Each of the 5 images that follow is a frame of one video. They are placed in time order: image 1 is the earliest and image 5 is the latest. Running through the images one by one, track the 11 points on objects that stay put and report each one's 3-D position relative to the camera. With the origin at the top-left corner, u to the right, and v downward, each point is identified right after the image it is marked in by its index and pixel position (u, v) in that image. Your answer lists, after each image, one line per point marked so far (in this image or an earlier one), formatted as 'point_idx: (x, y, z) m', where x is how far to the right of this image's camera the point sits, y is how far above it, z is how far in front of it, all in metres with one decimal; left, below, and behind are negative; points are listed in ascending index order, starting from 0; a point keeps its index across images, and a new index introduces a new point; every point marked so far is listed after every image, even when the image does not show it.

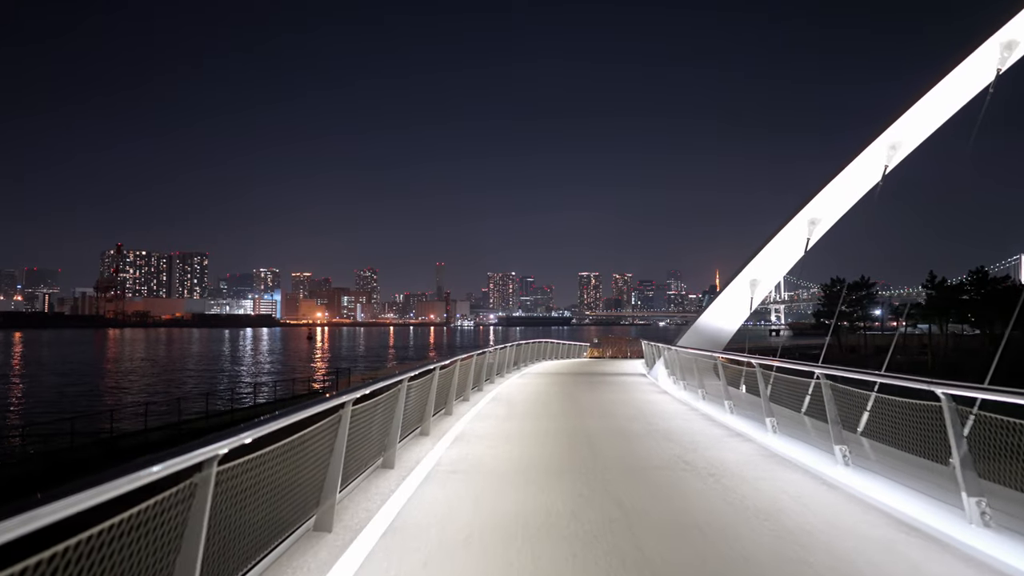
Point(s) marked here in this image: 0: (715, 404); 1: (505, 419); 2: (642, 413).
0: (+3.8, -2.2, +13.6) m
1: (-0.1, -2.2, +12.3) m
2: (+2.3, -2.2, +13.0) m
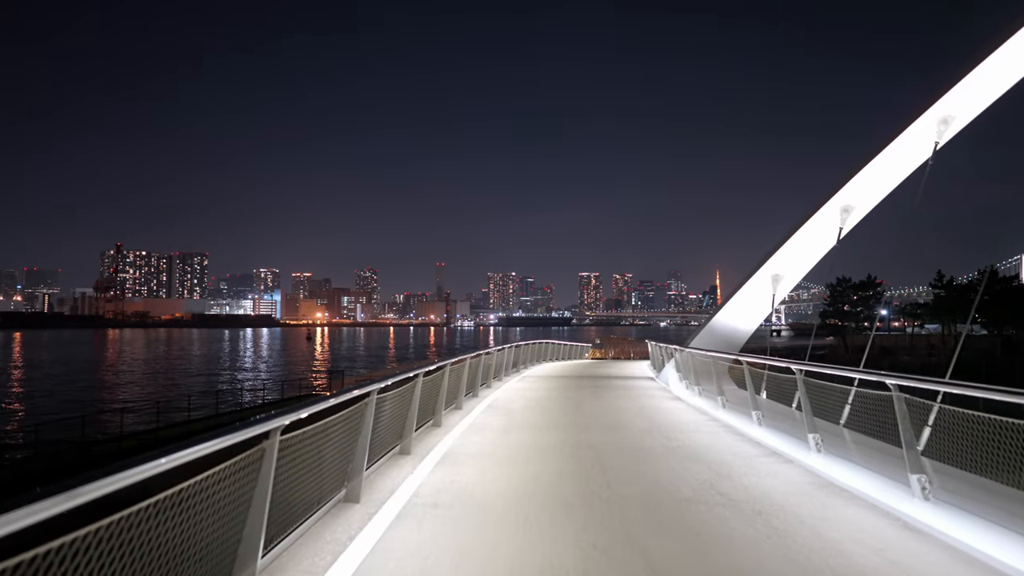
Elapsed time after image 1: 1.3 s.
0: (+3.8, -2.1, +12.0) m
1: (-0.2, -2.1, +10.7) m
2: (+2.3, -2.2, +11.4) m
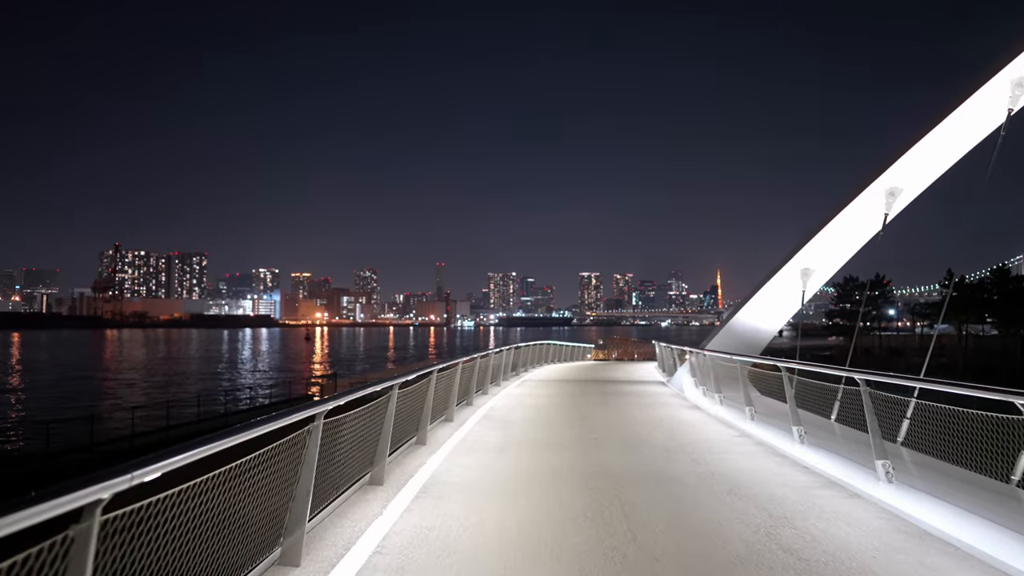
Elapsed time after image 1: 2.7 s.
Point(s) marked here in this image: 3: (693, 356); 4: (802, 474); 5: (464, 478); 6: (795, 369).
0: (+3.7, -2.0, +10.3) m
1: (-0.2, -2.1, +9.0) m
2: (+2.3, -2.1, +9.7) m
3: (+4.3, -1.6, +17.3) m
4: (+3.1, -2.0, +7.9) m
5: (-0.5, -2.0, +7.7) m
6: (+4.2, -1.2, +10.9) m
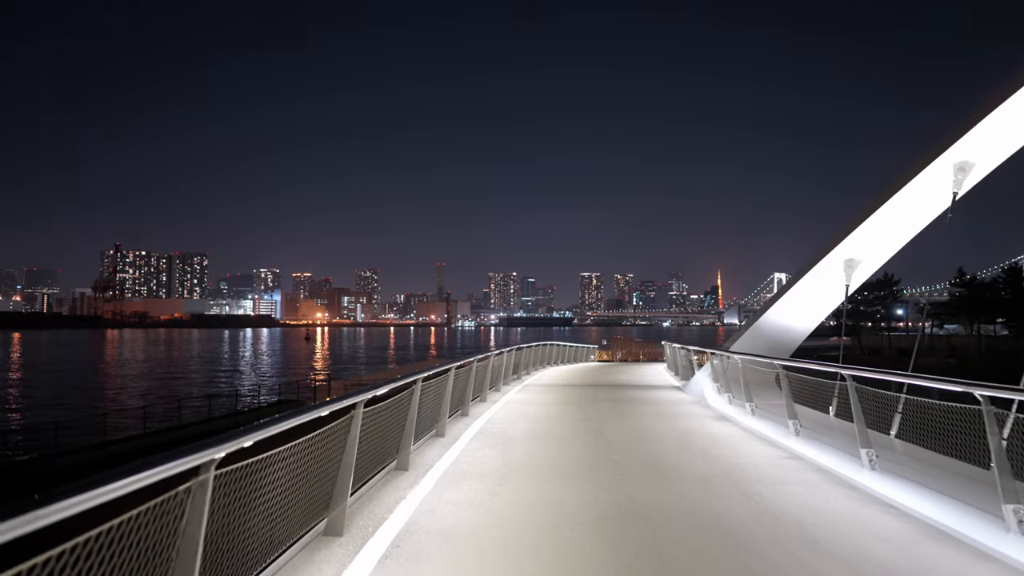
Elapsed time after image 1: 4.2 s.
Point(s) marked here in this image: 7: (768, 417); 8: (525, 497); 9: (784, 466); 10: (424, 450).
0: (+3.8, -1.9, +8.6) m
1: (-0.2, -2.0, +7.2) m
2: (+2.3, -2.0, +7.9) m
3: (+4.4, -1.5, +15.5) m
4: (+3.2, -1.9, +6.1) m
5: (-0.5, -1.9, +6.0) m
6: (+4.3, -1.1, +9.1) m
7: (+4.0, -2.0, +11.5) m
8: (+0.1, -1.9, +6.7) m
9: (+3.0, -2.0, +8.3) m
10: (-1.1, -2.0, +9.1) m
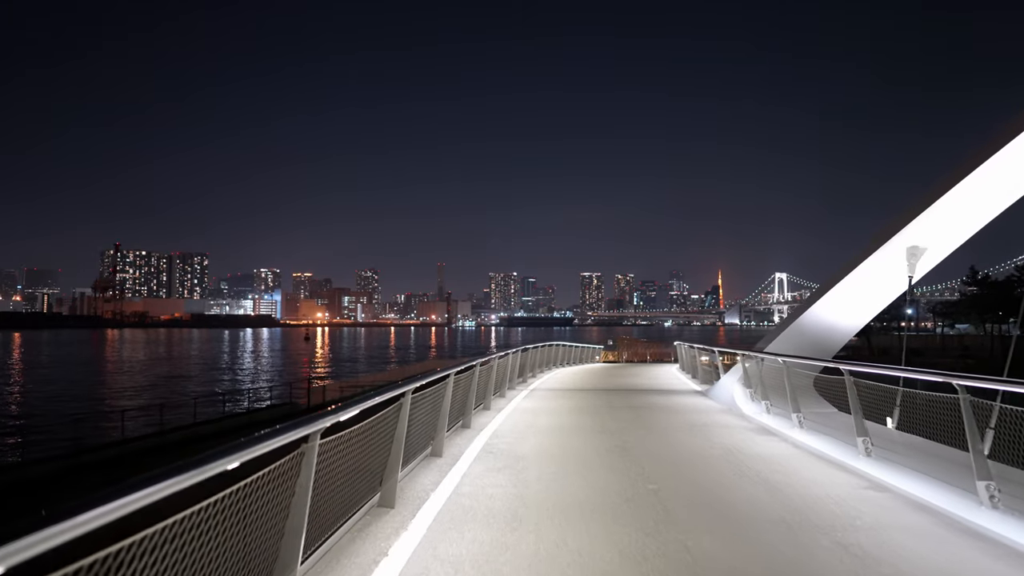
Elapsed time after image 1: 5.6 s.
0: (+3.9, -1.8, +6.9) m
1: (0.0, -1.8, +5.5) m
2: (+2.4, -1.8, +6.2) m
3: (+4.5, -1.4, +13.8) m
4: (+3.3, -1.8, +4.4) m
5: (-0.4, -1.8, +4.3) m
6: (+4.4, -1.0, +7.4) m
7: (+4.2, -1.9, +9.8) m
8: (+0.2, -1.8, +5.0) m
9: (+3.2, -1.9, +6.6) m
10: (-1.0, -1.9, +7.4) m
